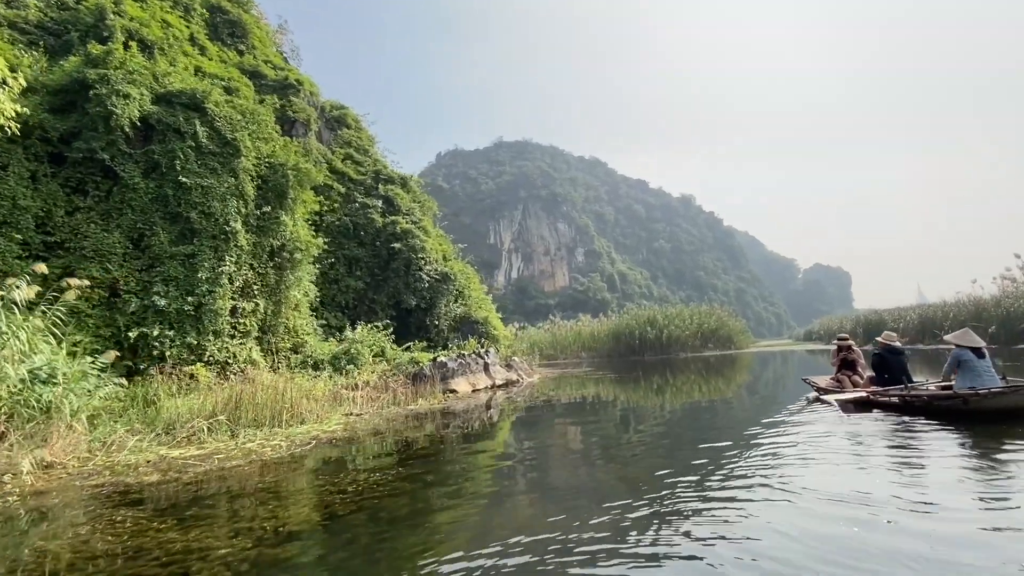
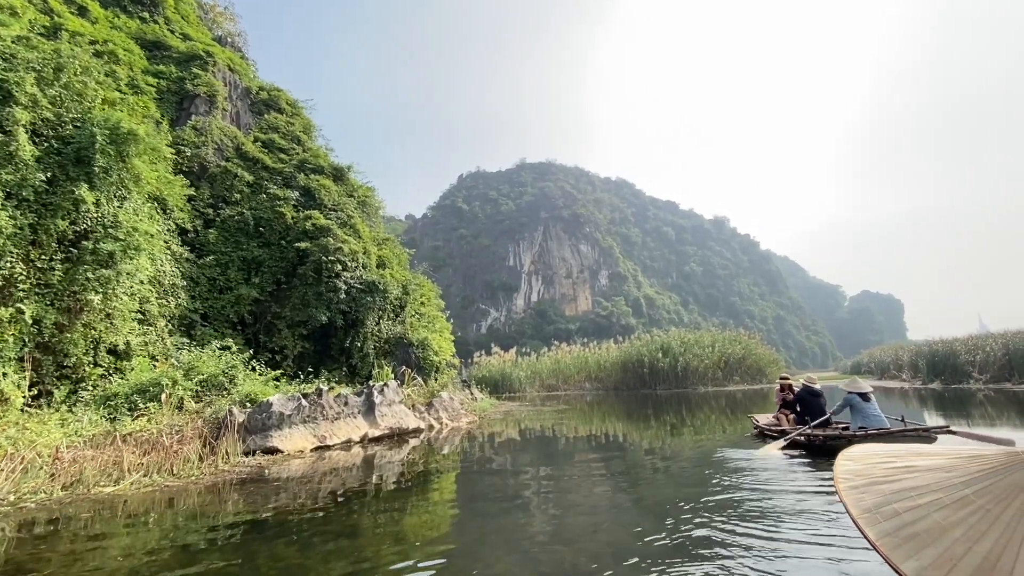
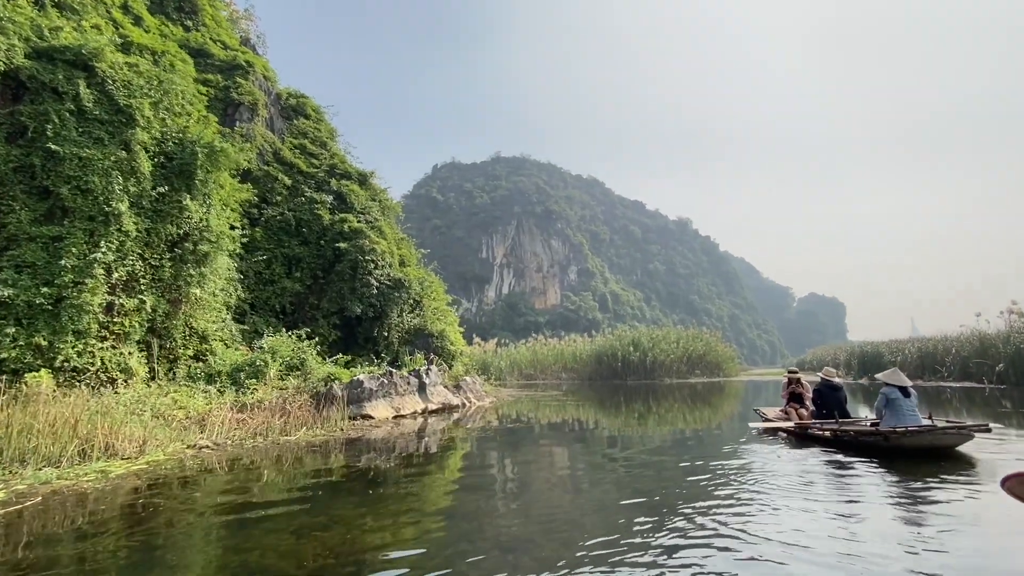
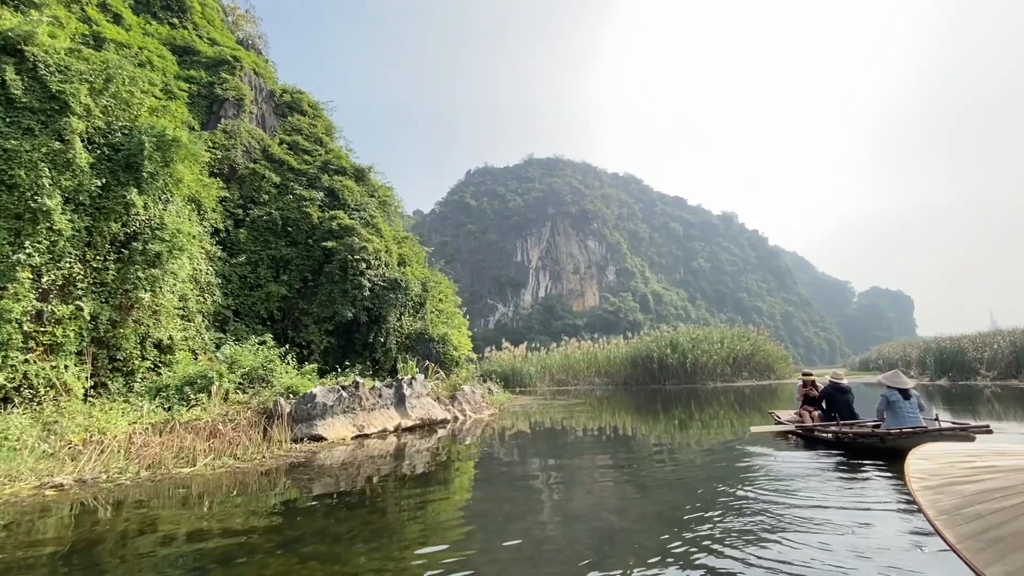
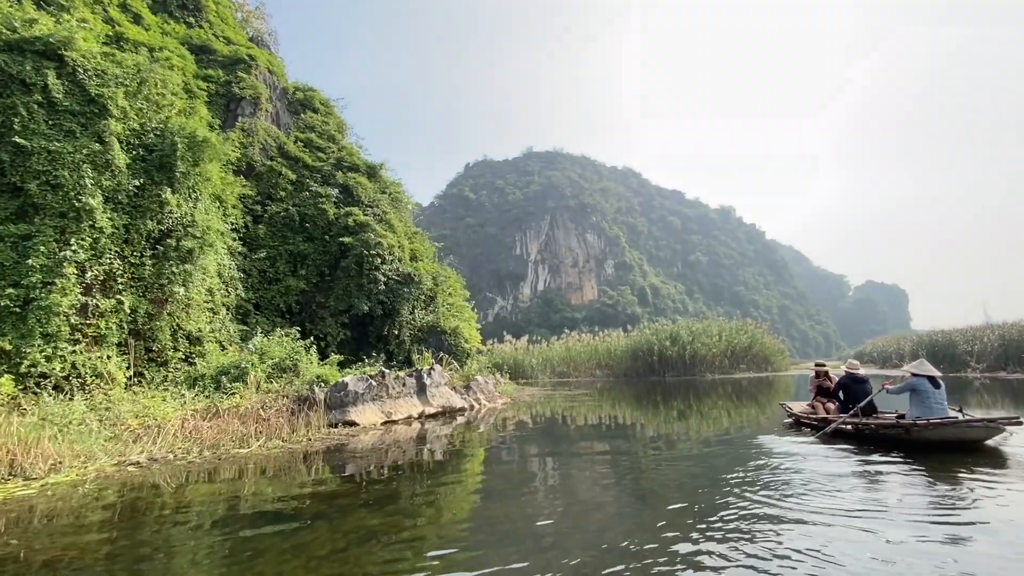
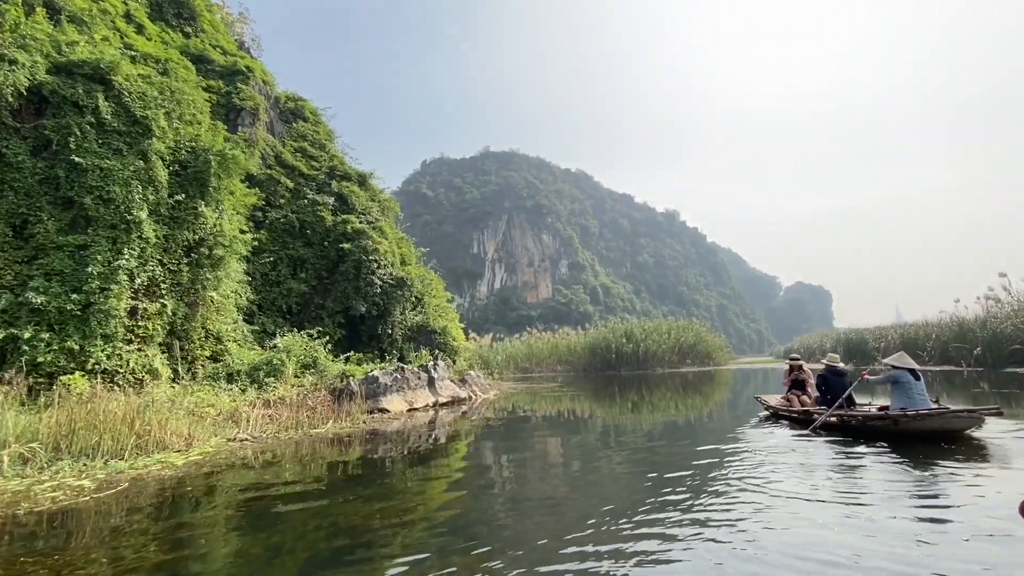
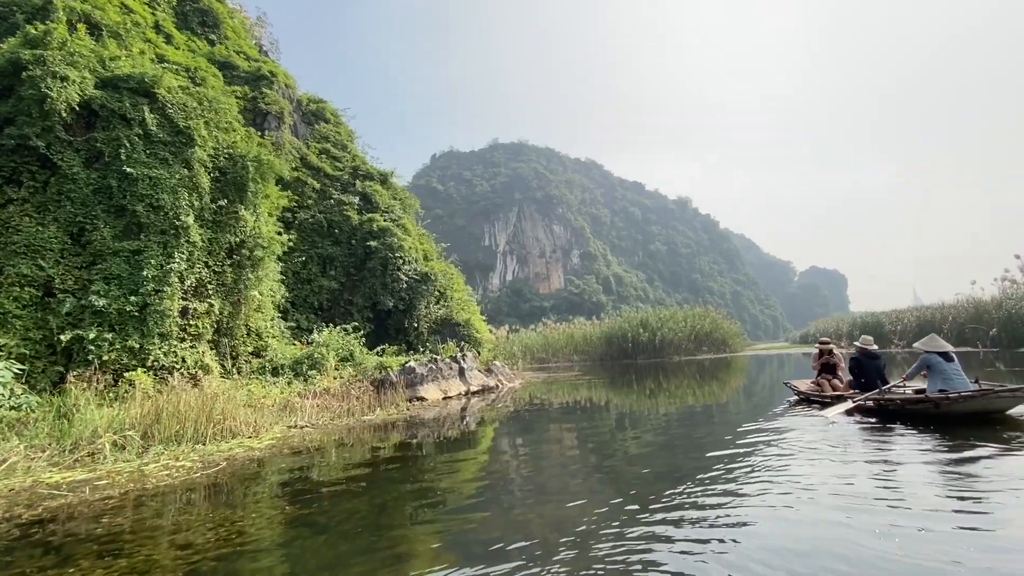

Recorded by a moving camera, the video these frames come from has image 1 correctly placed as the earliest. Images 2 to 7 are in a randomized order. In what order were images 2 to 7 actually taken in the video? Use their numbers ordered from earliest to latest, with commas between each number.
7, 6, 3, 5, 4, 2
